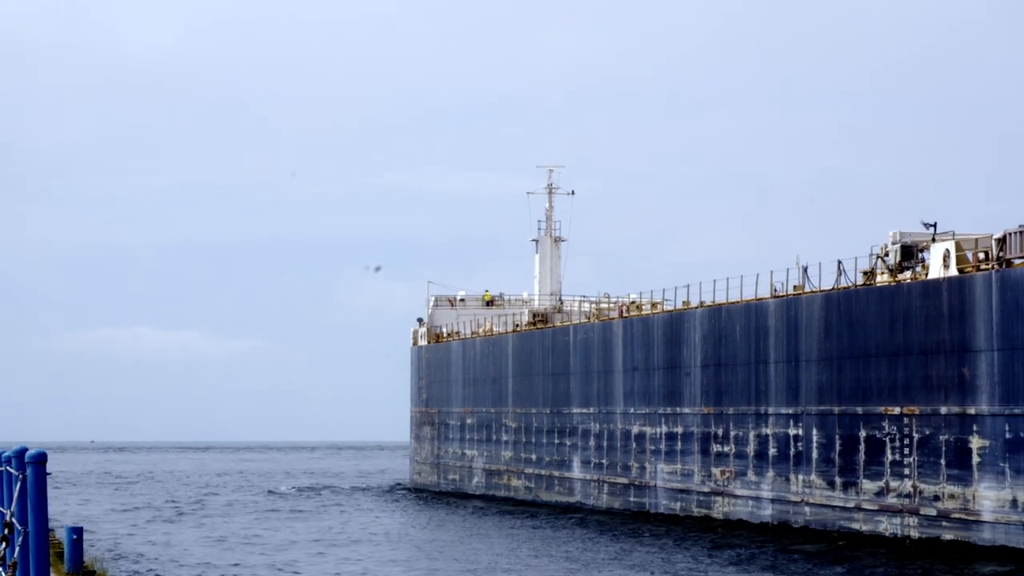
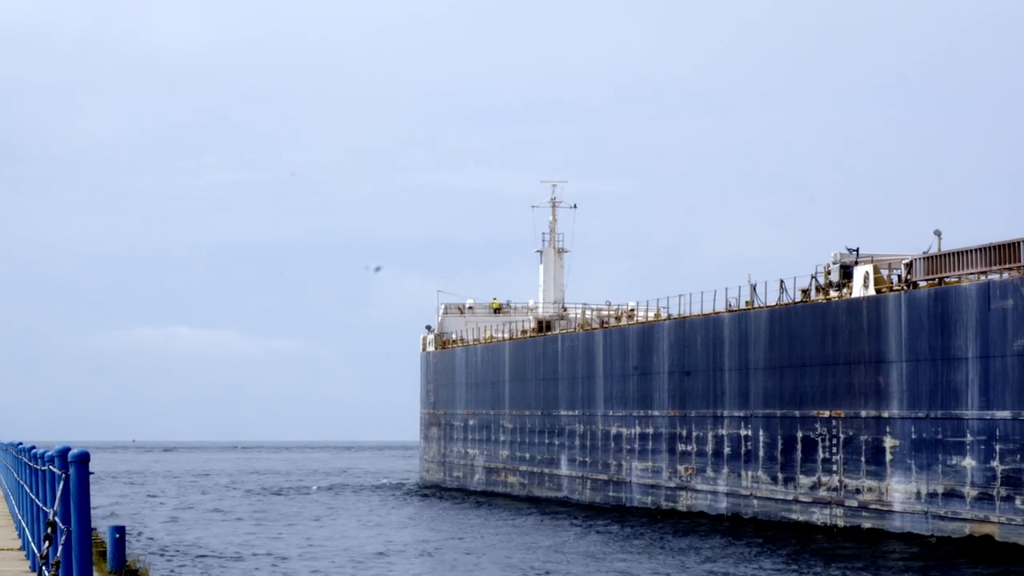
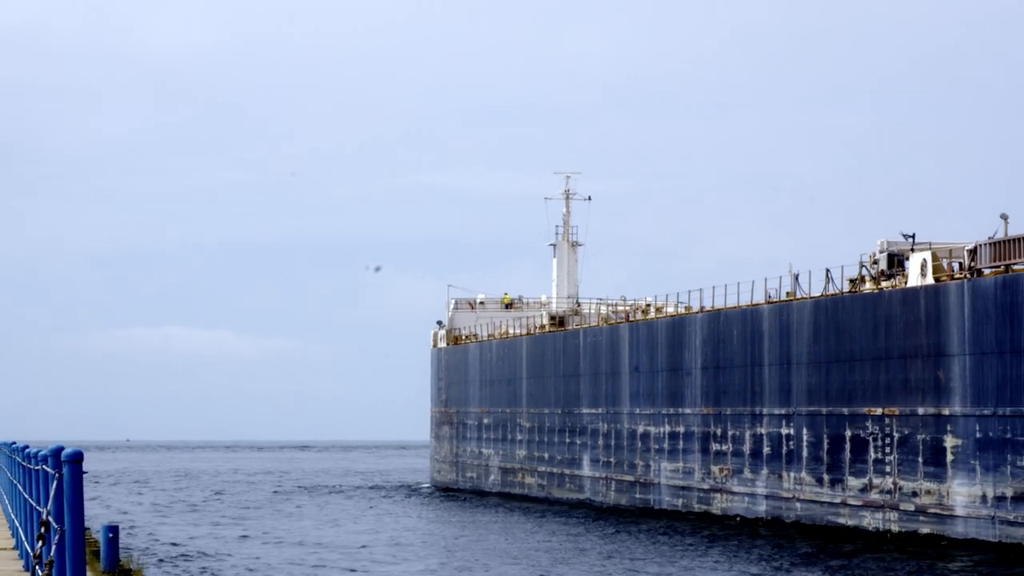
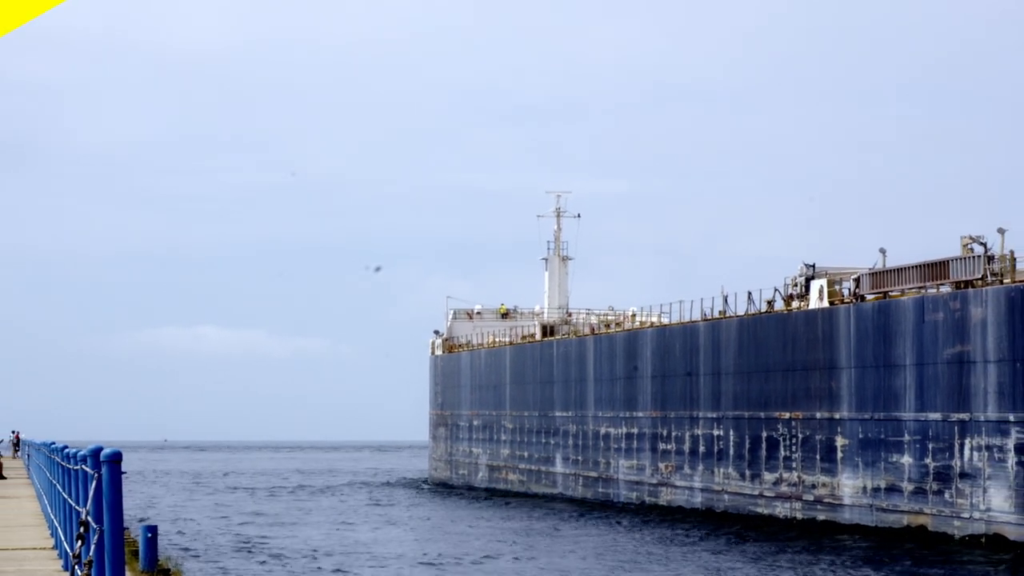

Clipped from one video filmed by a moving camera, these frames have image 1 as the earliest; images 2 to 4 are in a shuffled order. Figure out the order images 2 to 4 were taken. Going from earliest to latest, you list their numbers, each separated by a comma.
3, 2, 4
